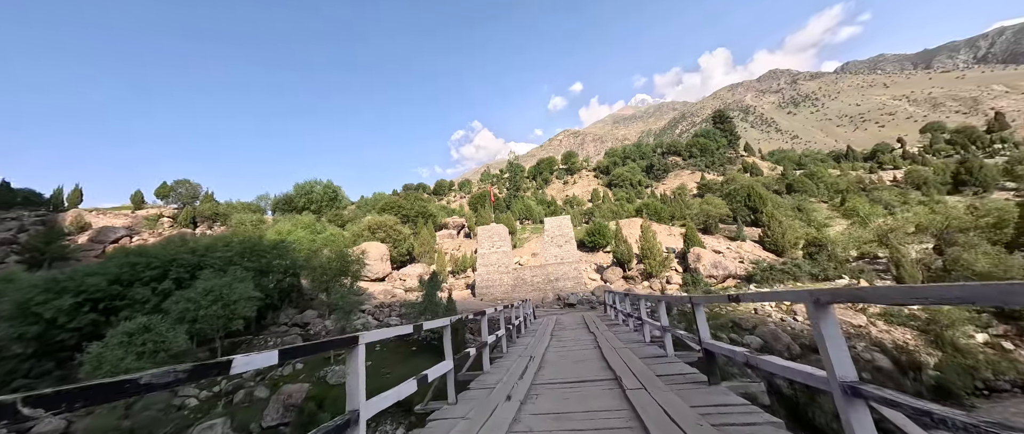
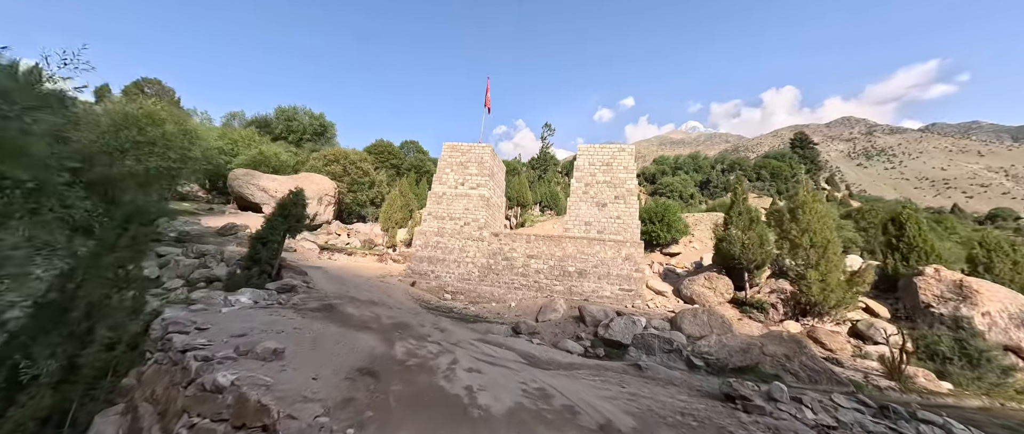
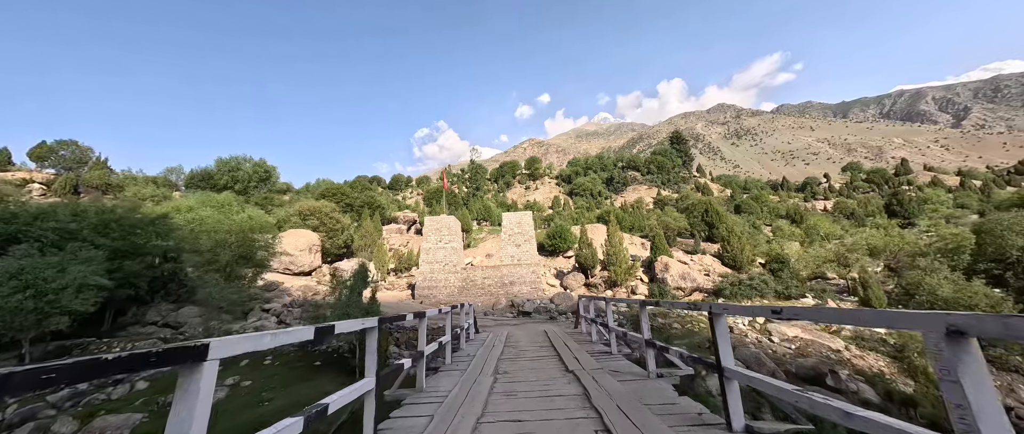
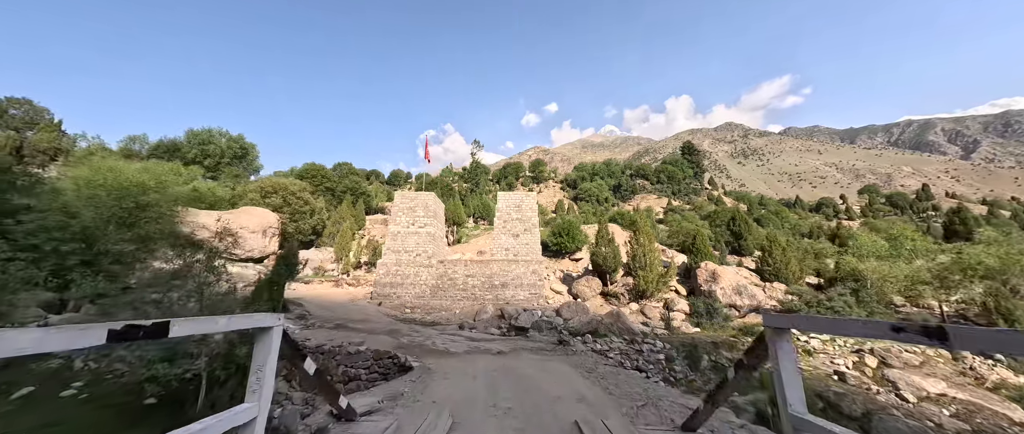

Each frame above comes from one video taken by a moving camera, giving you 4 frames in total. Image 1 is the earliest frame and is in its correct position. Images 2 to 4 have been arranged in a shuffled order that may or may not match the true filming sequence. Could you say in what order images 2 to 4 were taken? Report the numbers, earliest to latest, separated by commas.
3, 4, 2
